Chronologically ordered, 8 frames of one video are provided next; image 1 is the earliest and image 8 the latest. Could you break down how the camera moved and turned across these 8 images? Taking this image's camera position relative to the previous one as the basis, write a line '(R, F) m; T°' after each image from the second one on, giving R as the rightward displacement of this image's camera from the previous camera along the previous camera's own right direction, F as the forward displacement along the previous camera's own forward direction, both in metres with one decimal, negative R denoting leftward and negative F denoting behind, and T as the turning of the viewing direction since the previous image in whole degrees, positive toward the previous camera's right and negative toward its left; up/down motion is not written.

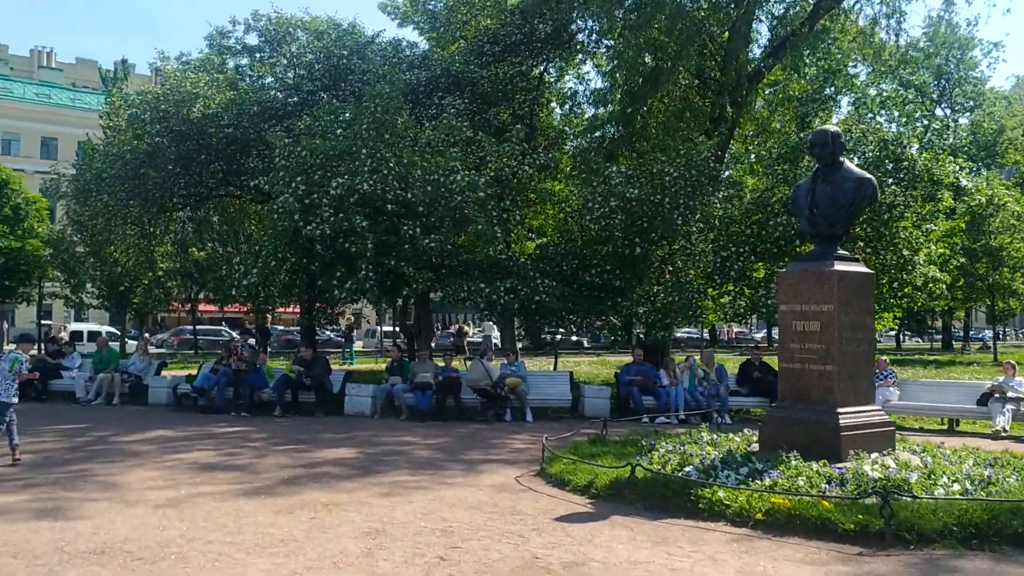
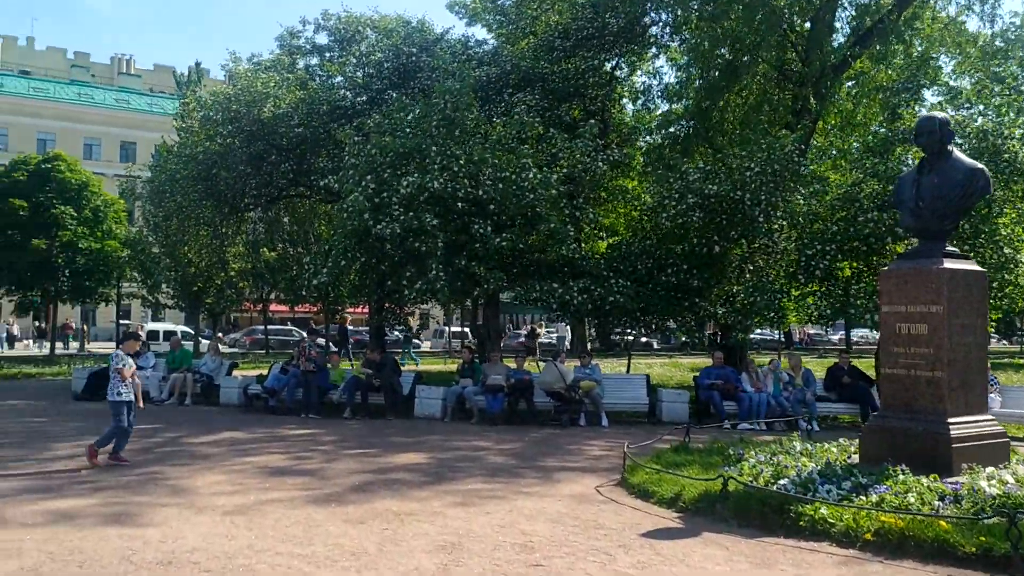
(-0.1, +0.5) m; -4°
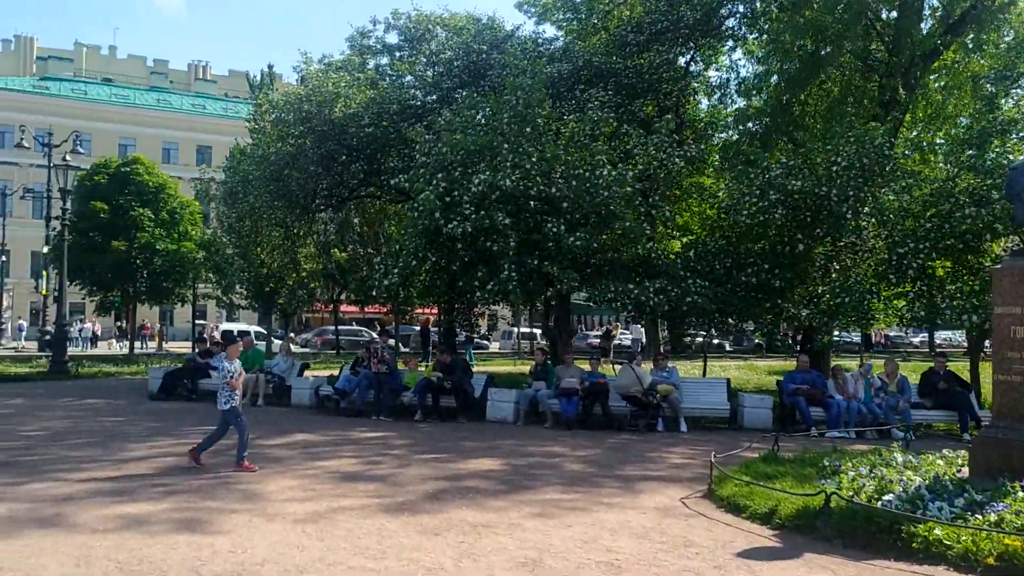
(-0.1, +0.4) m; -4°
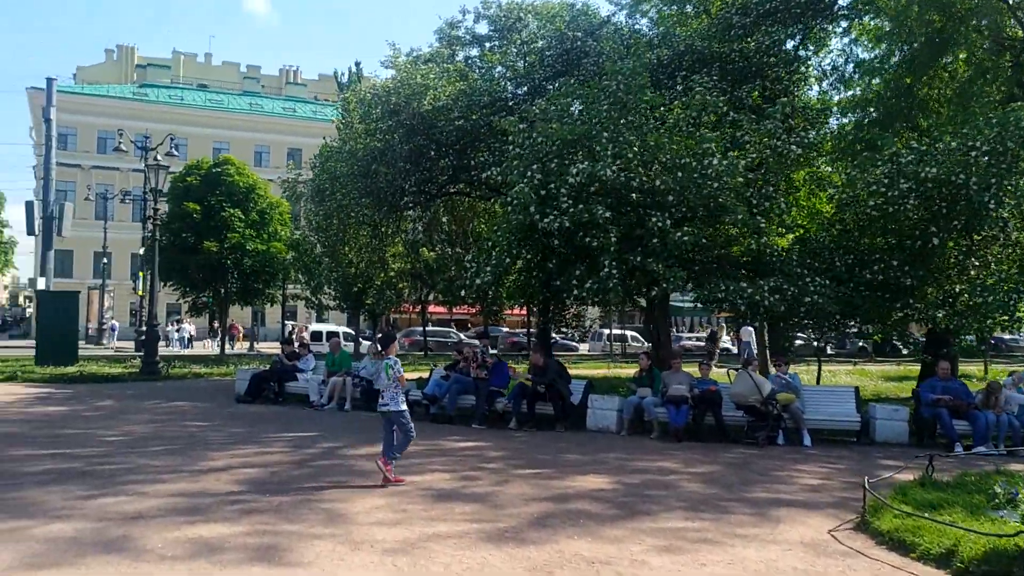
(-0.2, +1.0) m; -5°
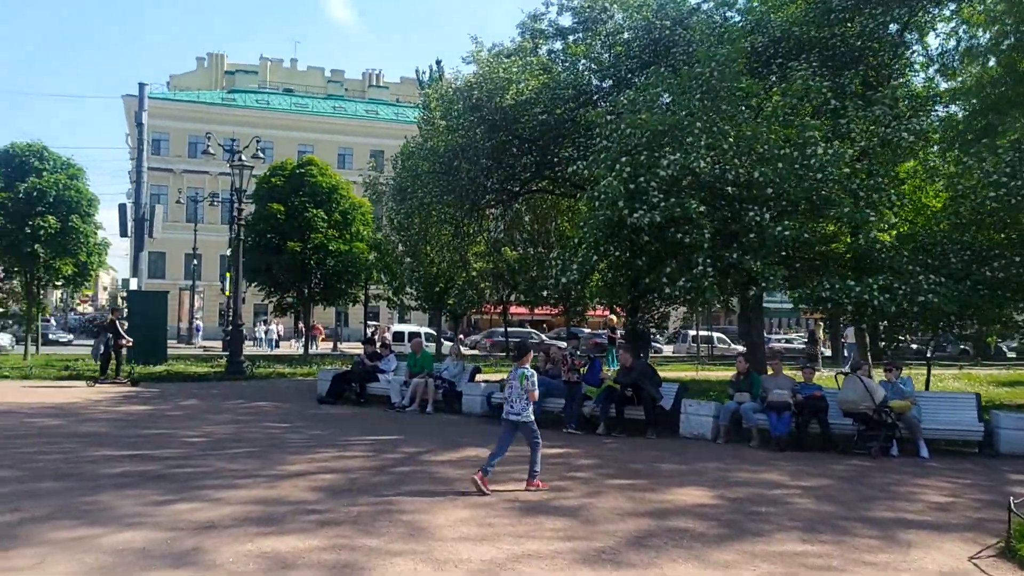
(-0.1, +0.6) m; -5°
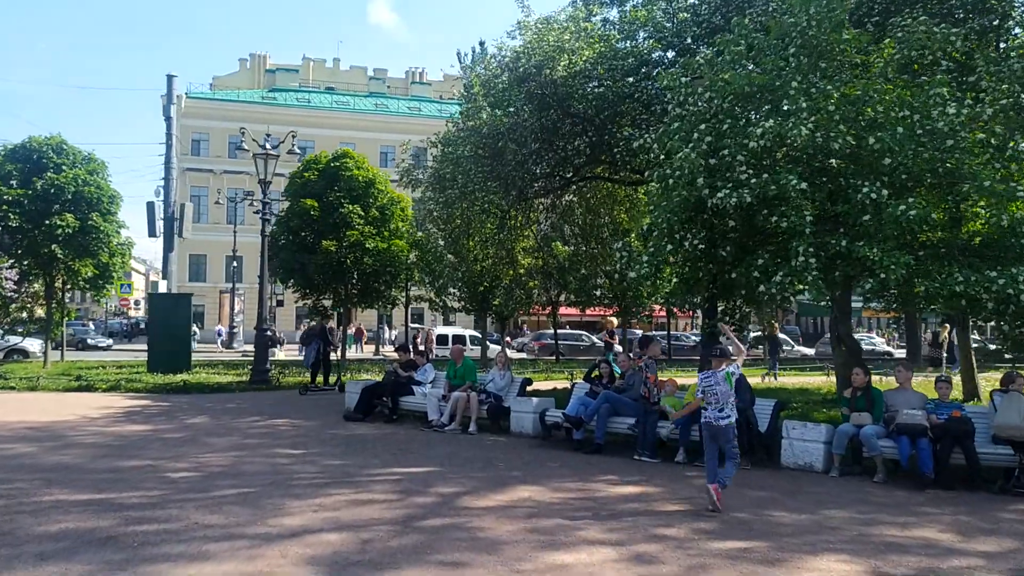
(-0.1, +2.3) m; -3°
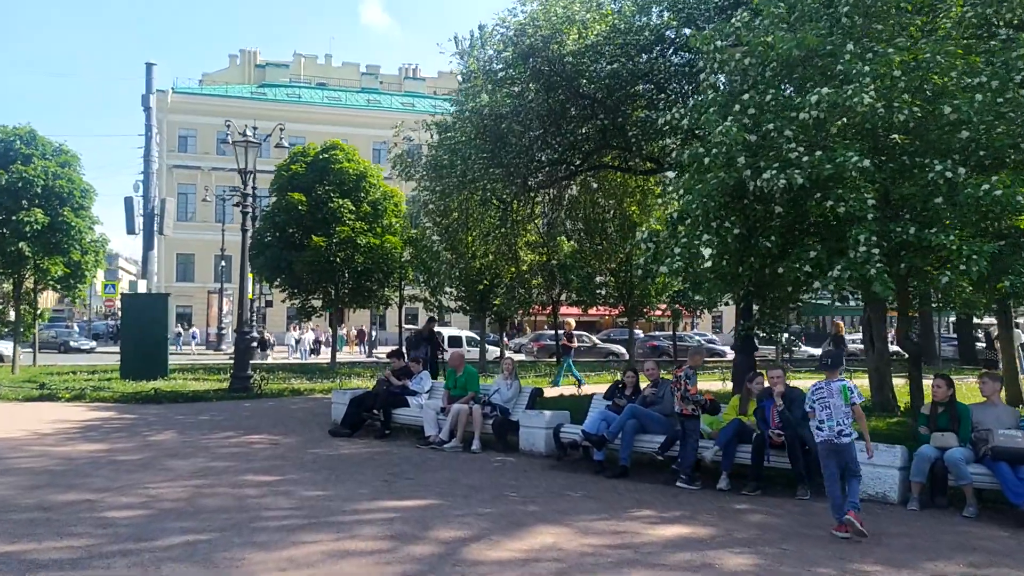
(-0.2, +1.6) m; 0°
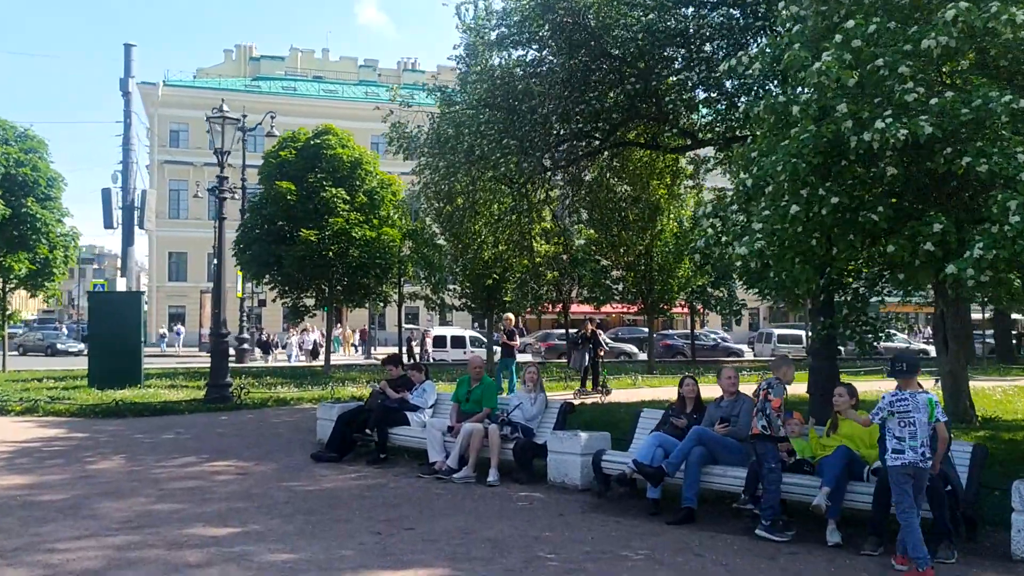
(-0.2, +2.3) m; 0°
